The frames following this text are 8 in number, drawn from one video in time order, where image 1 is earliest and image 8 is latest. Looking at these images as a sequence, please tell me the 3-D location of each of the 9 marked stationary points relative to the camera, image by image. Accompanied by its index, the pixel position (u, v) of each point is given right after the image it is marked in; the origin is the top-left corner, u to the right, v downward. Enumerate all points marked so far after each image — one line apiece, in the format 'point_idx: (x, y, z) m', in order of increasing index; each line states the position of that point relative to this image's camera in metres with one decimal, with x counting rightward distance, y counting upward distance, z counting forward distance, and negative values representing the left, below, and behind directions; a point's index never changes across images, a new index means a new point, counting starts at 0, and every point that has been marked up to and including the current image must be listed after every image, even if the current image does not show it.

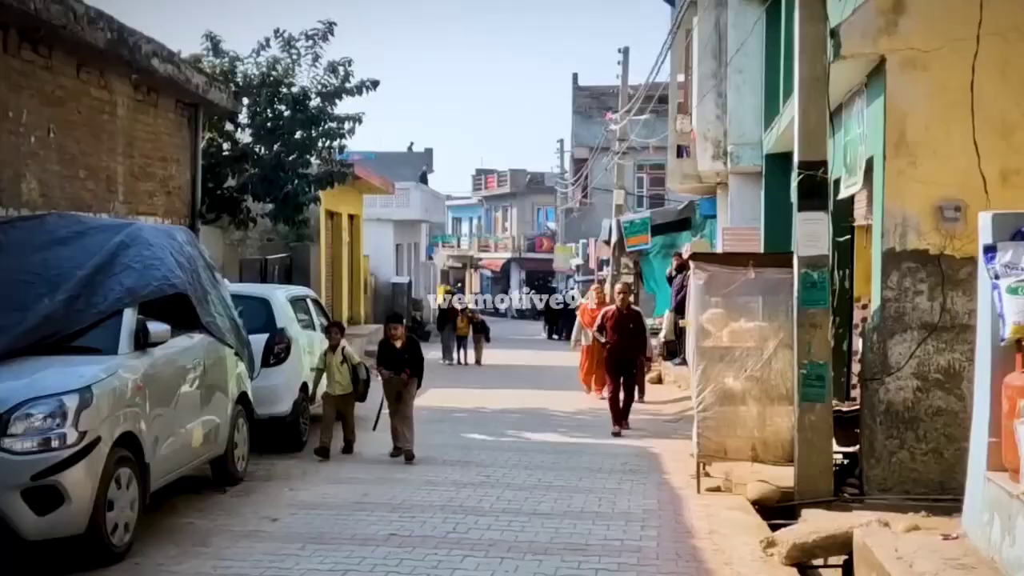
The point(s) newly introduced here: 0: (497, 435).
0: (-0.2, -1.5, +11.3) m
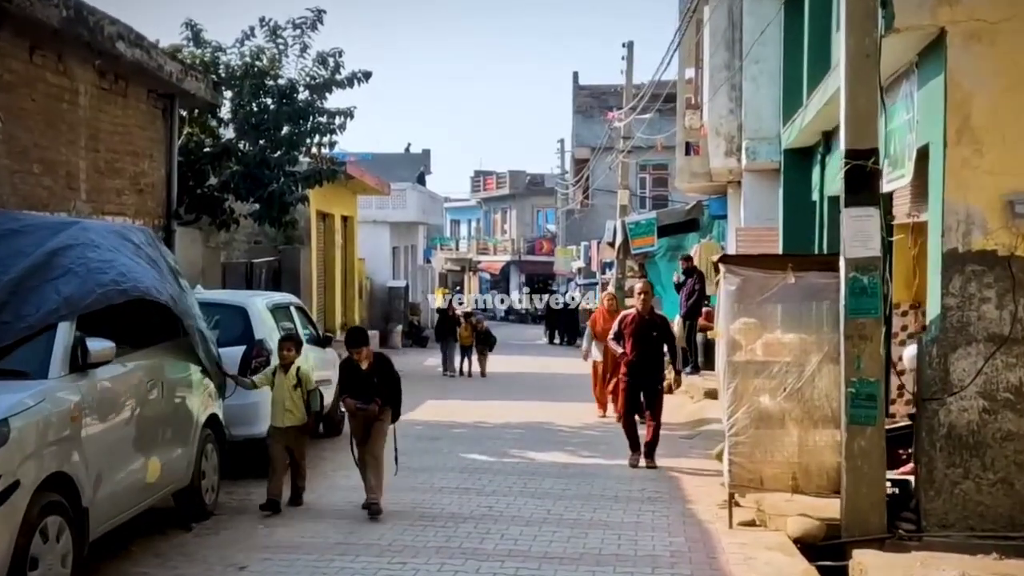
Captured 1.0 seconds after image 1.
0: (-0.1, -1.6, +10.3) m
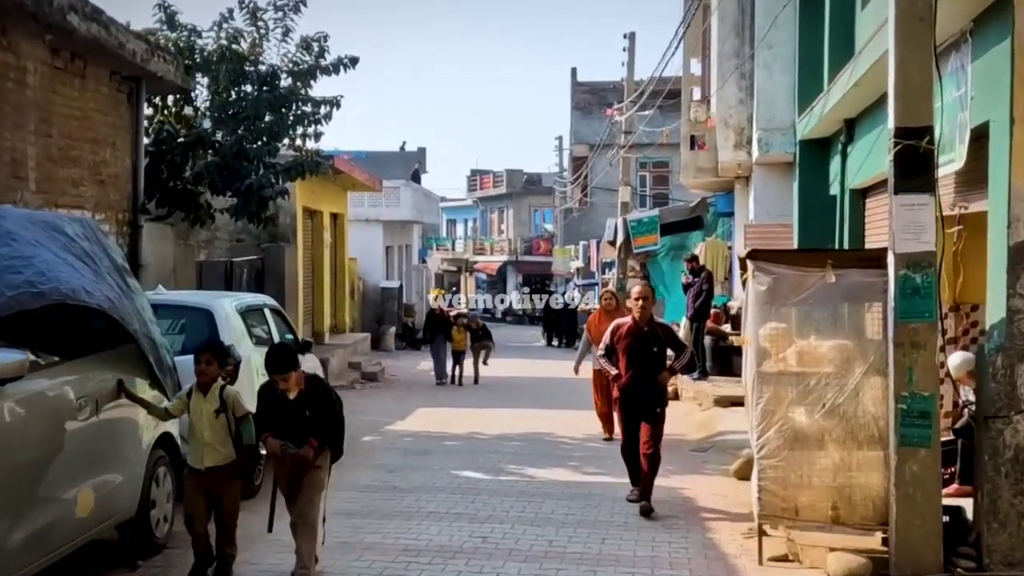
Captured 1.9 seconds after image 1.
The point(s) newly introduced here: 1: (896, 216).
0: (-0.1, -1.6, +9.4) m
1: (+2.0, +0.4, +5.8) m
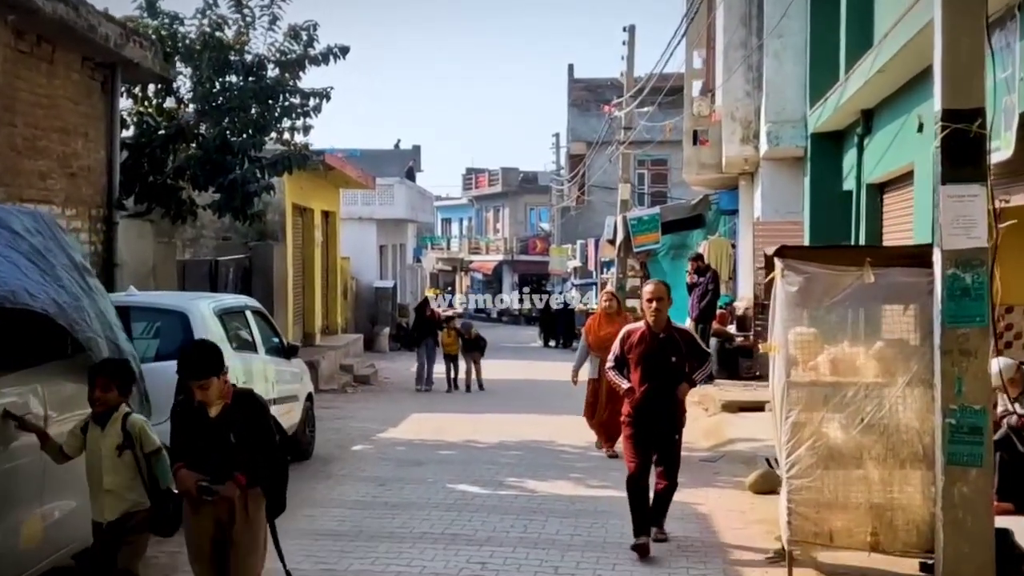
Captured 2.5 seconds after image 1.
0: (-0.1, -1.6, +8.8) m
1: (+2.1, +0.4, +5.2) m
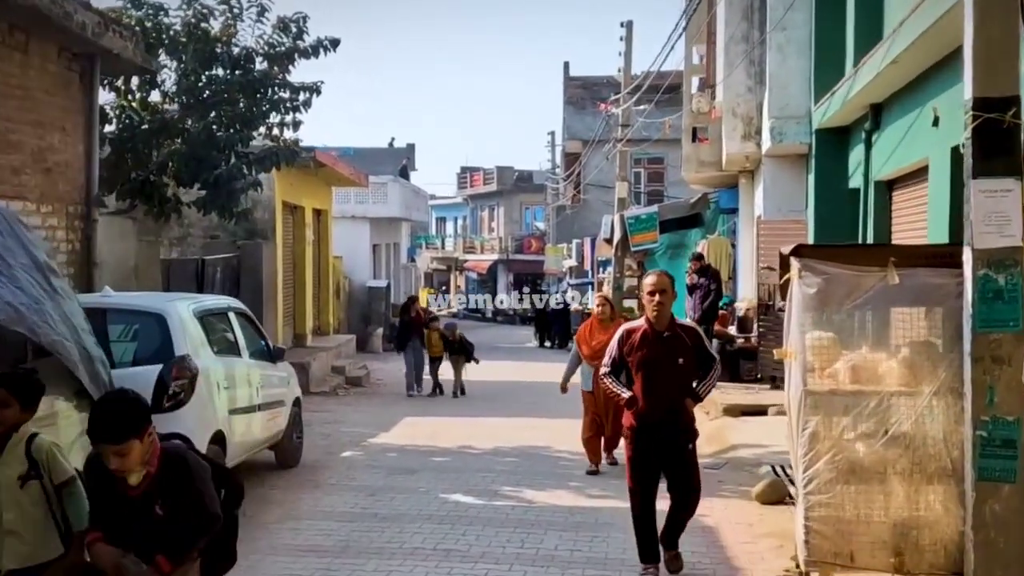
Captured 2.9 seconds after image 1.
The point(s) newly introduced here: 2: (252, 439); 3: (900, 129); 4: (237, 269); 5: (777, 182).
0: (-0.2, -1.6, +8.4) m
1: (+2.1, +0.4, +4.8) m
2: (-2.0, -1.1, +8.1) m
3: (+3.4, +1.4, +9.4) m
4: (-3.8, +0.3, +14.8) m
5: (+3.4, +1.4, +14.0) m
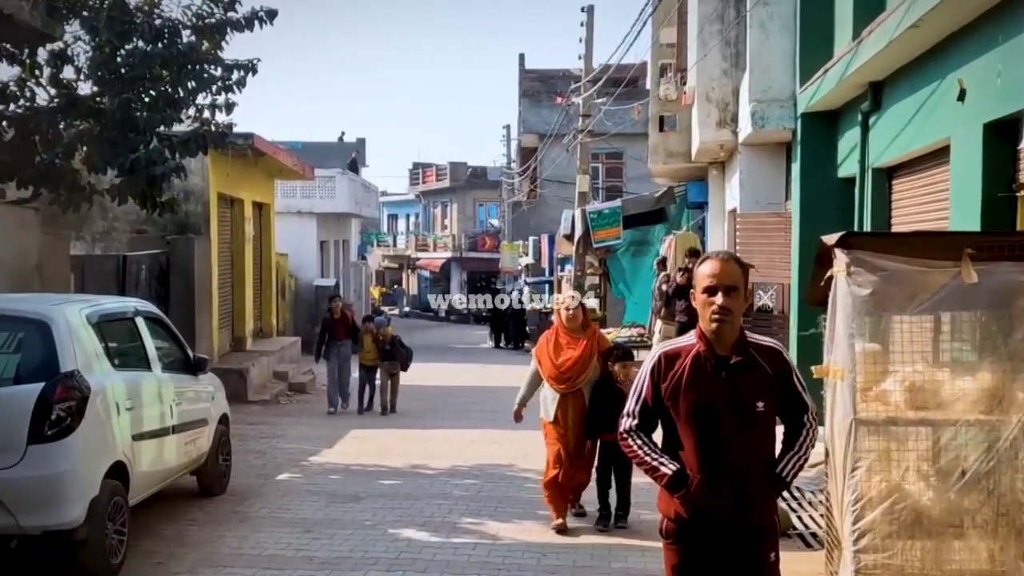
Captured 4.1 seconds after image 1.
0: (-0.4, -1.6, +7.2) m
1: (+1.9, +0.4, +3.7) m
2: (-2.2, -1.1, +6.8) m
3: (+3.1, +1.4, +8.4) m
4: (-4.3, +0.3, +13.5) m
5: (+2.9, +1.4, +13.0) m
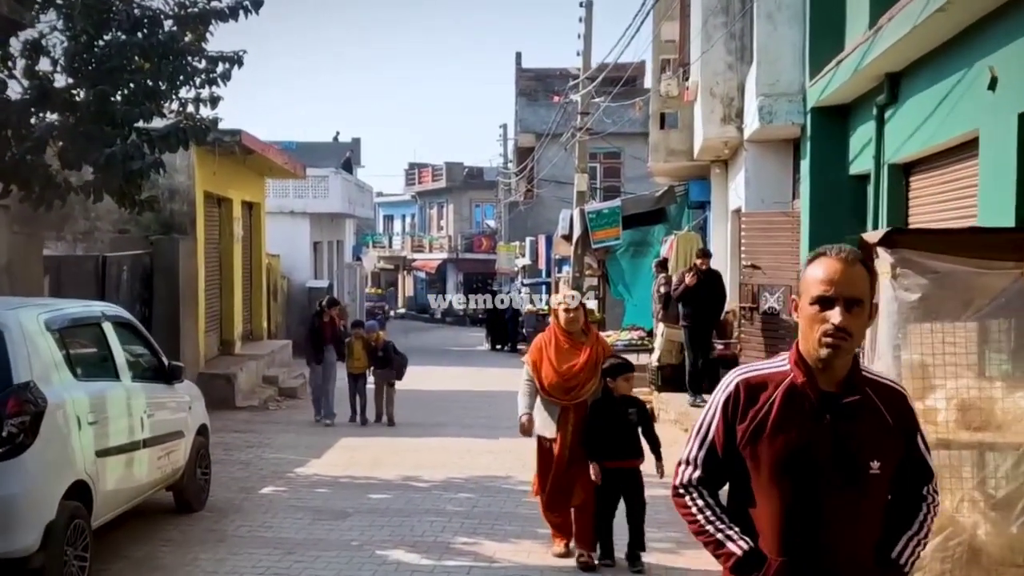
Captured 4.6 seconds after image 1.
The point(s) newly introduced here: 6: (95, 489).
0: (-0.5, -1.6, +6.7) m
1: (+1.9, +0.4, +3.2) m
2: (-2.2, -1.2, +6.3) m
3: (+3.1, +1.4, +7.9) m
4: (-4.4, +0.2, +13.0) m
5: (+2.9, +1.4, +12.5) m
6: (-2.2, -1.1, +5.7) m
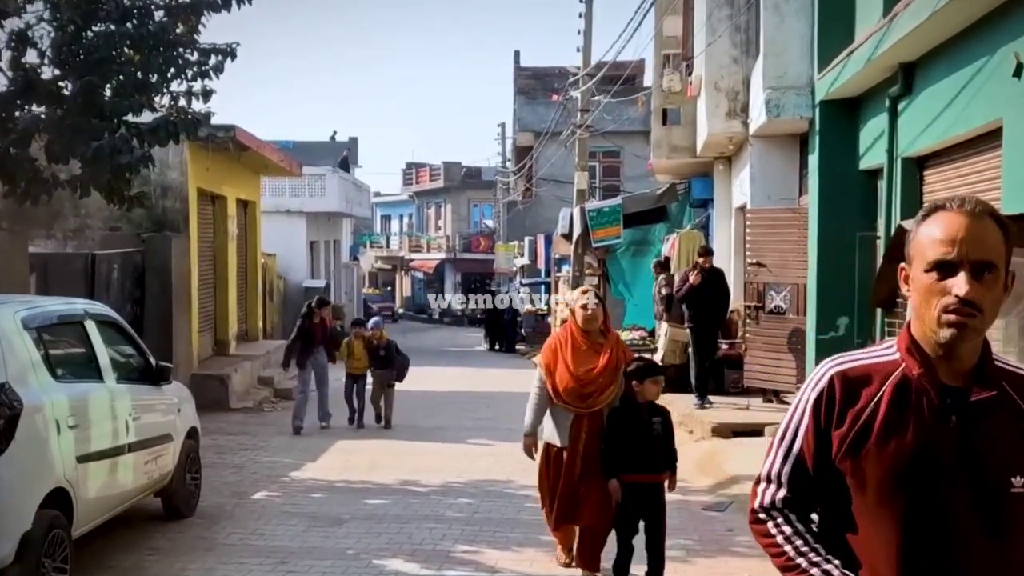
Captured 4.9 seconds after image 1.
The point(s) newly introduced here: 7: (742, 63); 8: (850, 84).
0: (-0.4, -1.6, +6.4) m
1: (+2.0, +0.4, +2.9) m
2: (-2.2, -1.1, +6.0) m
3: (+3.1, +1.4, +7.6) m
4: (-4.4, +0.3, +12.7) m
5: (+2.9, +1.4, +12.2) m
6: (-2.2, -1.0, +5.4) m
7: (+2.7, +2.7, +12.8) m
8: (+3.0, +1.8, +9.5) m
